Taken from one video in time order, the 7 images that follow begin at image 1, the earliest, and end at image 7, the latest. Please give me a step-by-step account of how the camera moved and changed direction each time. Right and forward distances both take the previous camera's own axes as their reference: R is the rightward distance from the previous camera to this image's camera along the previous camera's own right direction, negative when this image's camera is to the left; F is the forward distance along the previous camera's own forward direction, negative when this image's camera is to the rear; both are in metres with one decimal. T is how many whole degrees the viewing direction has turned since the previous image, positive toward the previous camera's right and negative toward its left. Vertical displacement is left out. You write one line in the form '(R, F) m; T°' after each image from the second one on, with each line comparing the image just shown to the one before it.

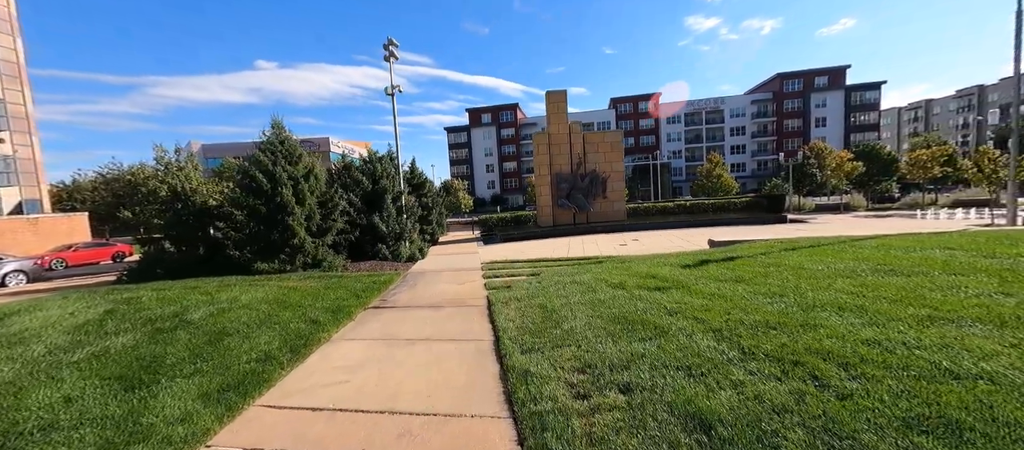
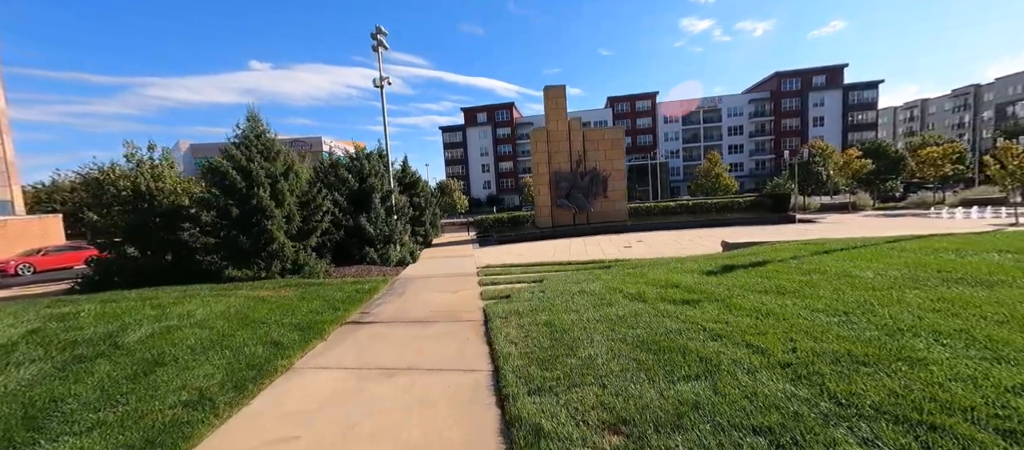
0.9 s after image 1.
(-0.1, +0.9) m; +1°
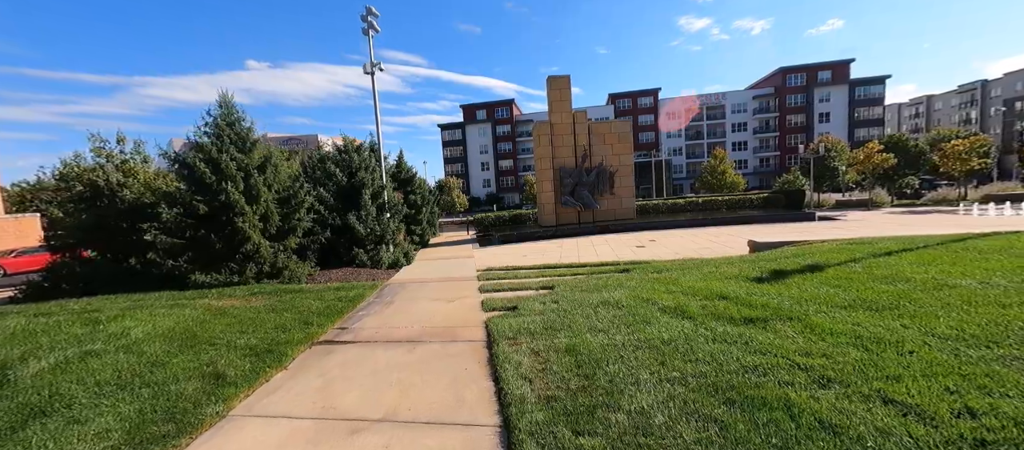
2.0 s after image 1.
(-0.1, +1.1) m; 0°
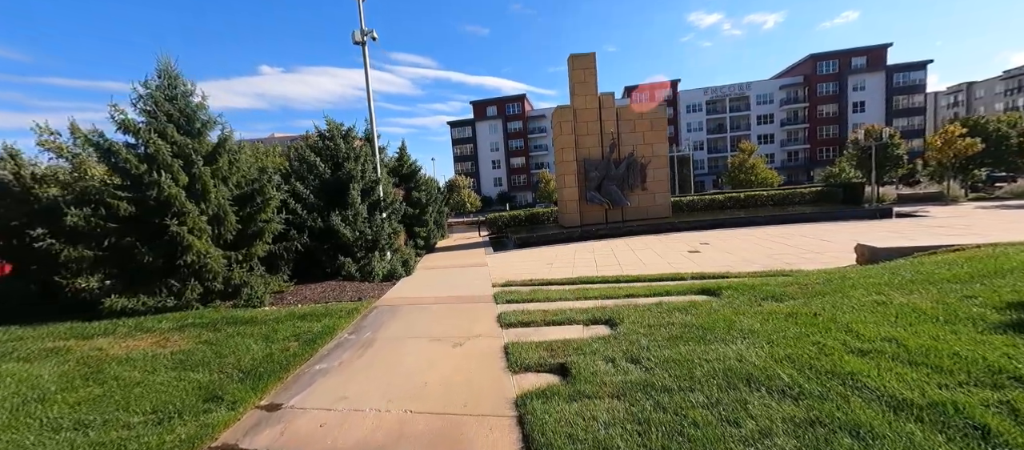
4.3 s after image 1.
(-0.3, +2.3) m; -2°
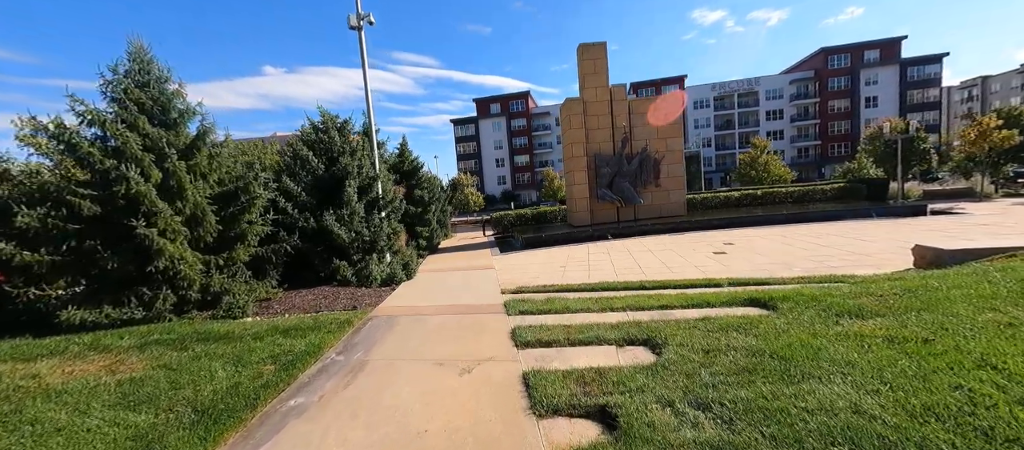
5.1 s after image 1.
(-0.2, +0.8) m; 0°
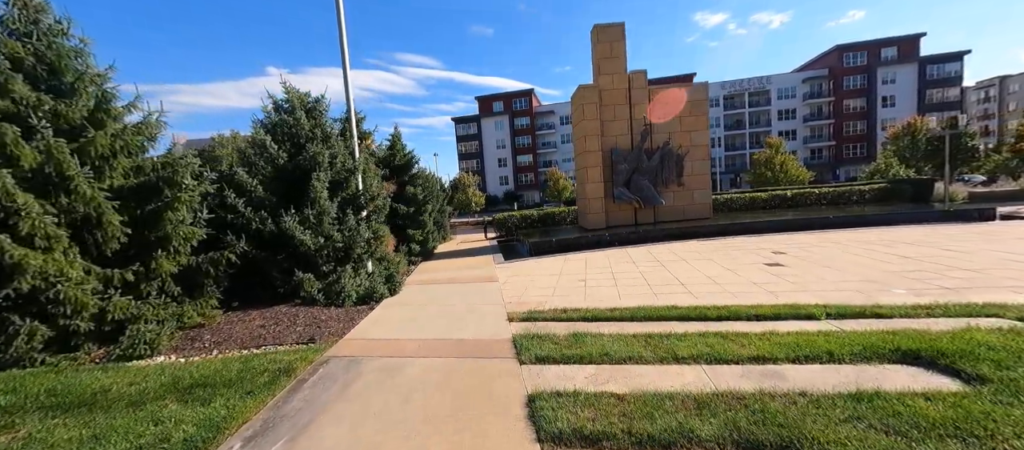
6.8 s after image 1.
(-0.1, +1.7) m; 0°
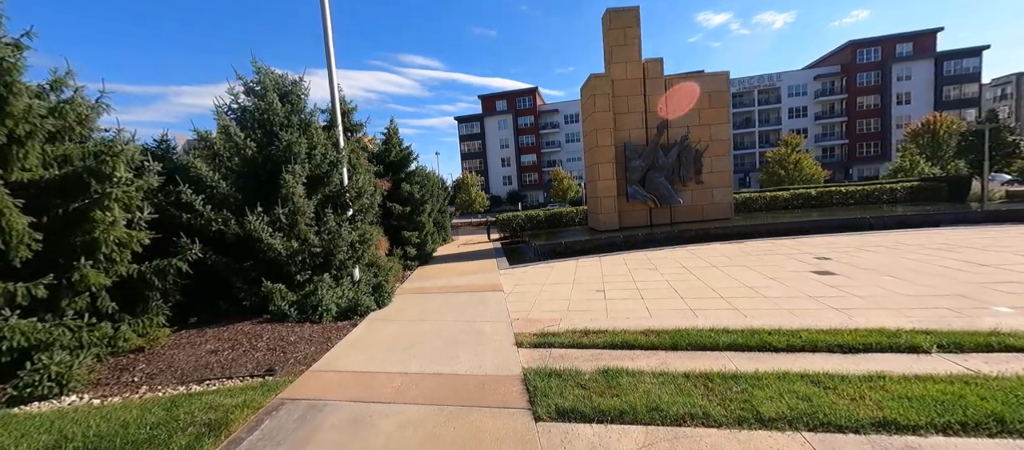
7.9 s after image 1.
(-0.1, +1.0) m; 0°
